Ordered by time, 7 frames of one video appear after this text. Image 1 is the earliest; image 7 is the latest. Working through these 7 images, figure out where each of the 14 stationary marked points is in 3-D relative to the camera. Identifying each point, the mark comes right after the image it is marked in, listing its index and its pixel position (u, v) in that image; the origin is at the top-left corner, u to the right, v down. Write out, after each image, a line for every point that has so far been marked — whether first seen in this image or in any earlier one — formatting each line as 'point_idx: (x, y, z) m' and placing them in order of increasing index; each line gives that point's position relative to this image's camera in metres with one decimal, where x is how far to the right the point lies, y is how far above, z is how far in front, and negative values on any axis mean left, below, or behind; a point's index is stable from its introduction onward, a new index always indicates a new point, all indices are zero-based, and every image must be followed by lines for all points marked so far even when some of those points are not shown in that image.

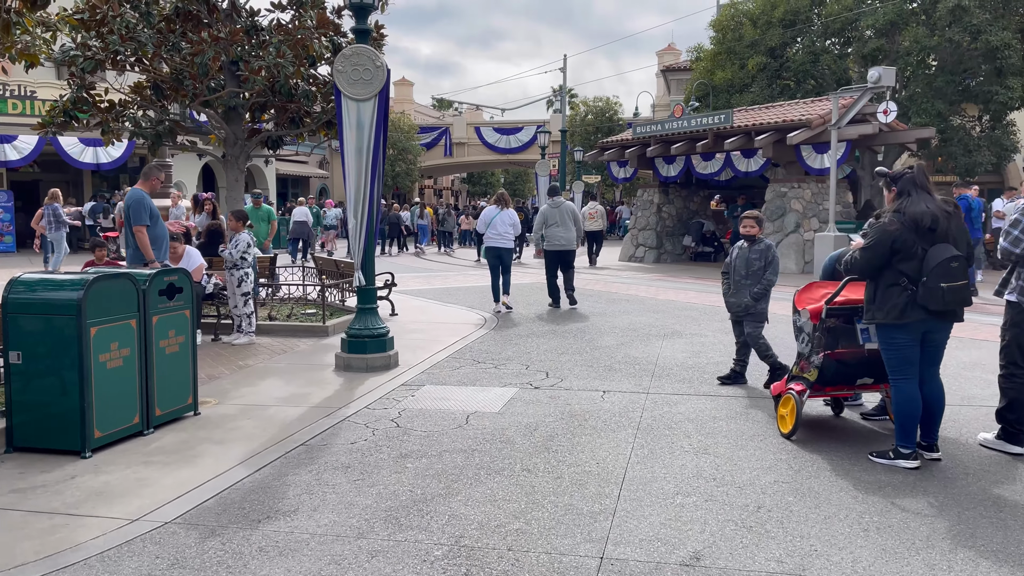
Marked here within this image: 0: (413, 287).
0: (-1.8, 0.0, +14.6) m
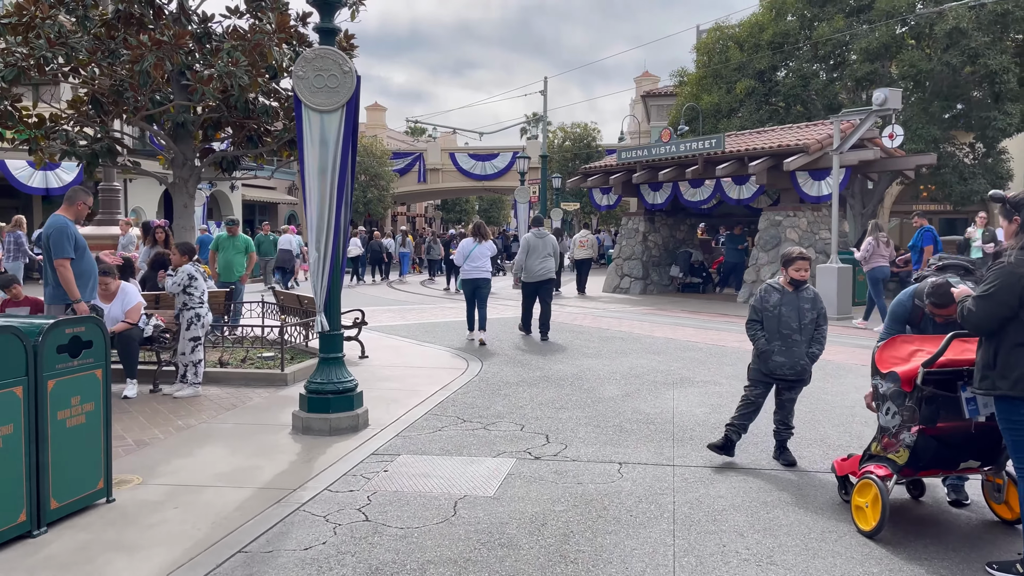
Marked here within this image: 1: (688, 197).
0: (-2.1, -0.6, +13.4) m
1: (+4.0, +2.1, +18.5) m
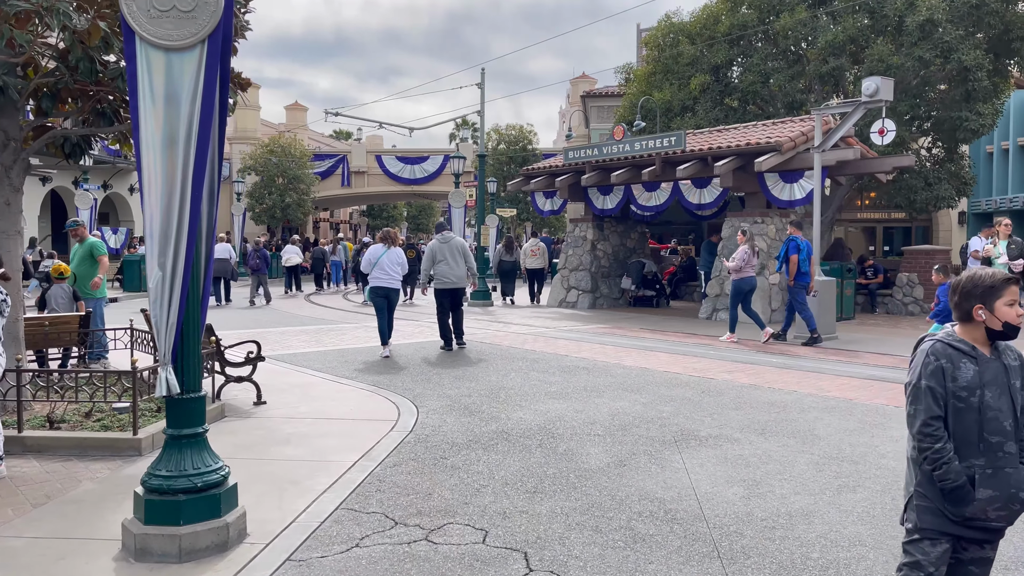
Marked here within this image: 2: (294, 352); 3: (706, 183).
0: (-3.0, -0.9, +11.0) m
1: (+2.7, +1.8, +16.7) m
2: (-2.9, -0.9, +10.8) m
3: (+3.7, +2.0, +15.3) m
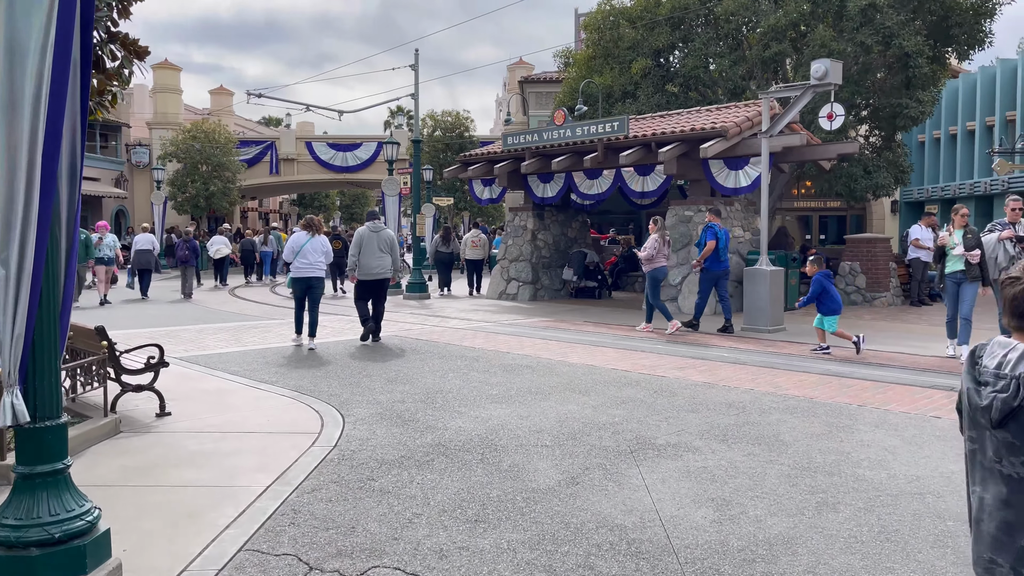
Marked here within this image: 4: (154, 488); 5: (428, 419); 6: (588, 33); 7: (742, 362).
0: (-3.7, -0.8, +10.1) m
1: (+1.4, +2.0, +16.2) m
2: (-3.7, -0.8, +9.9) m
3: (+2.5, +2.2, +14.9) m
4: (-2.1, -1.2, +4.8) m
5: (-0.7, -1.0, +6.4) m
6: (+1.9, +6.3, +19.8) m
7: (+2.5, -0.8, +8.9) m
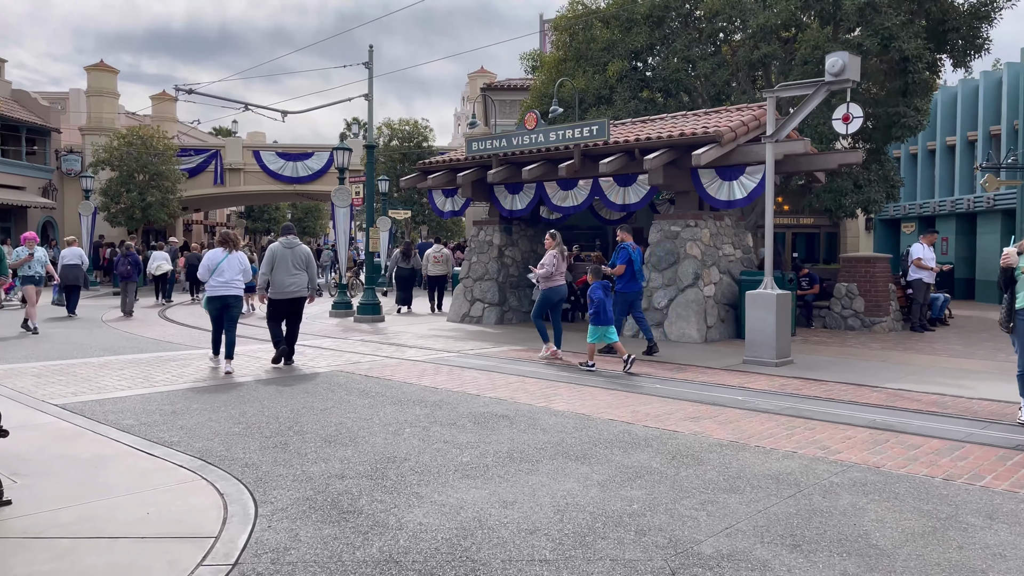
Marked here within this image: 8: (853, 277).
0: (-4.0, -1.1, +8.1) m
1: (+0.8, +1.6, +14.5) m
2: (-4.0, -1.1, +7.9) m
3: (+2.0, +1.8, +13.3) m
4: (-2.2, -1.4, +2.9) m
5: (-0.8, -1.3, +4.6) m
6: (+1.0, +5.8, +18.3) m
7: (+2.3, -1.1, +7.3) m
8: (+6.2, +0.2, +14.5) m
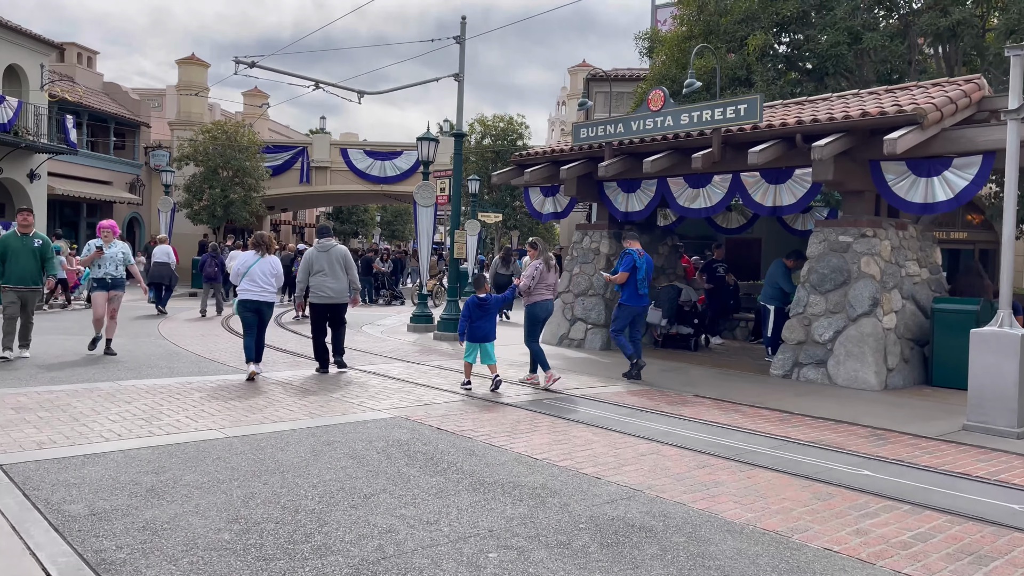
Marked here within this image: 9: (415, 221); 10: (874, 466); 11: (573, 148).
0: (-3.1, -1.2, +5.9) m
1: (+2.5, +1.2, +11.7) m
2: (-3.1, -1.2, +5.7) m
3: (+3.5, +1.4, +10.4) m
4: (-1.8, -1.5, +0.5) m
5: (-0.2, -1.4, +2.0) m
6: (+3.3, +5.4, +15.5) m
7: (+3.1, -1.4, +4.3) m
8: (+7.8, -0.3, +11.1) m
9: (-2.1, +1.4, +17.5) m
10: (+2.7, -1.3, +5.9) m
11: (+0.9, +2.2, +12.6) m
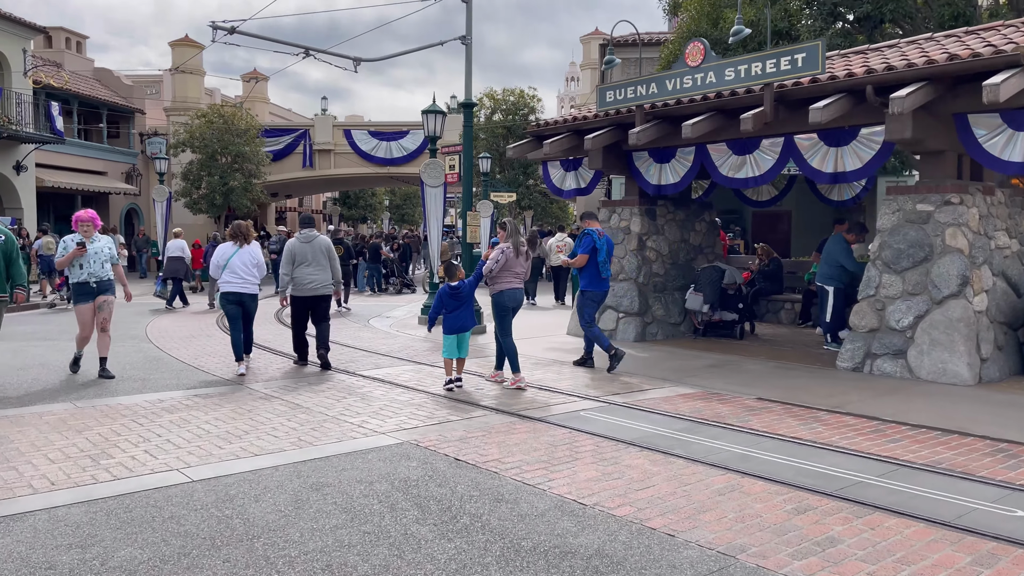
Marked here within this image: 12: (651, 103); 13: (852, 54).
0: (-2.9, -1.2, +4.6) m
1: (+2.7, +1.5, +10.3) m
2: (-2.8, -1.2, +4.3) m
3: (+3.8, +1.7, +8.9) m
4: (-1.6, -1.6, -0.8) m
5: (-0.1, -1.5, +0.7) m
6: (+3.5, +5.8, +13.9) m
7: (+3.3, -1.3, +2.9) m
8: (+8.1, +0.1, +9.6) m
9: (-1.8, +1.7, +16.1) m
10: (+2.9, -1.2, +4.5) m
11: (+1.2, +2.4, +11.1) m
12: (+1.8, +2.4, +10.2) m
13: (+3.9, +2.7, +9.3) m
